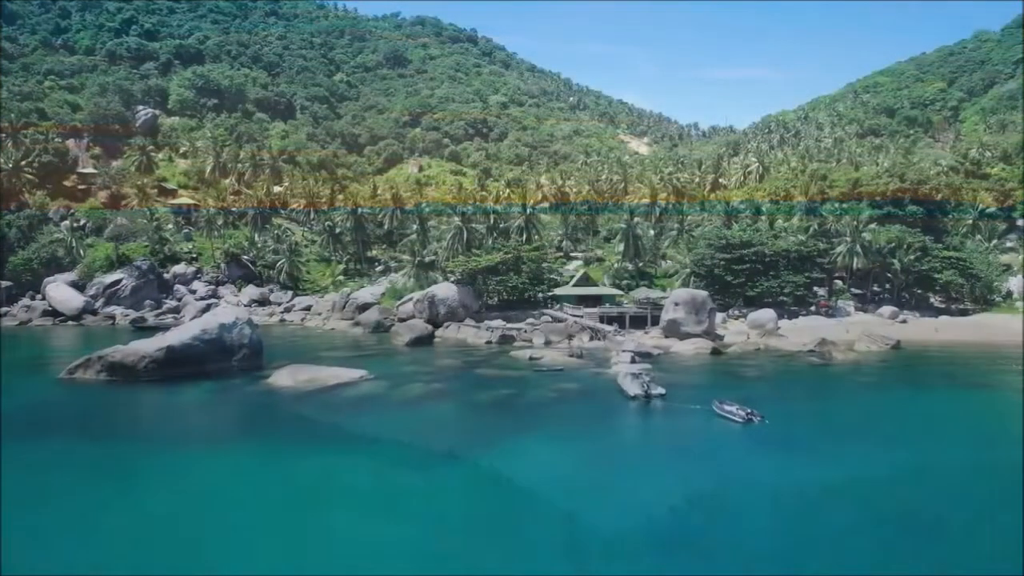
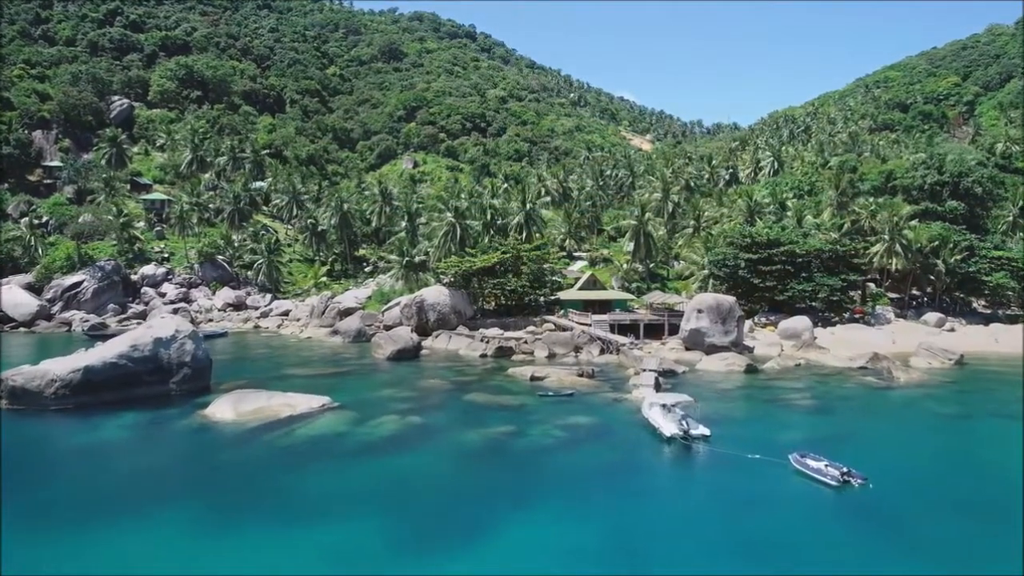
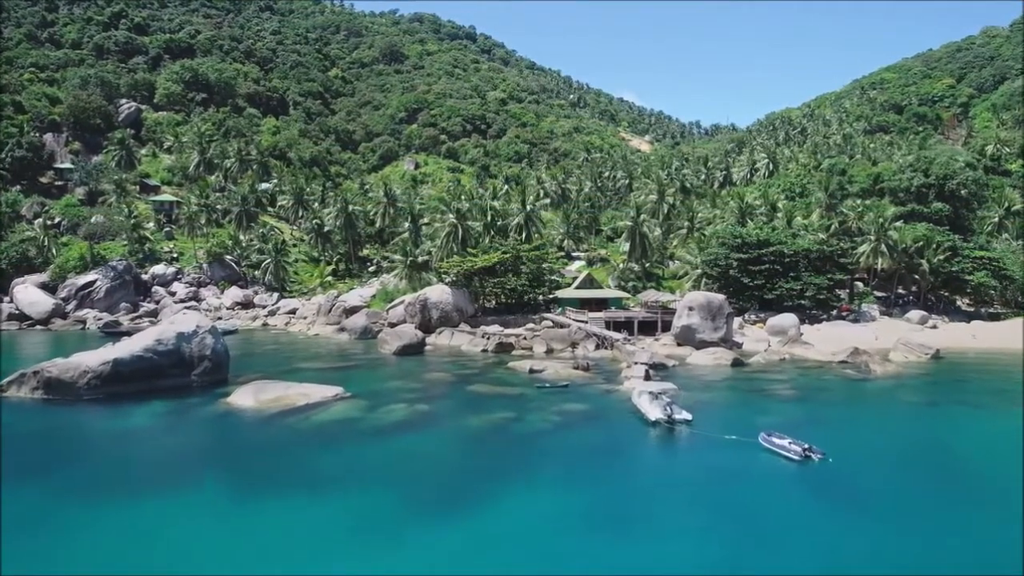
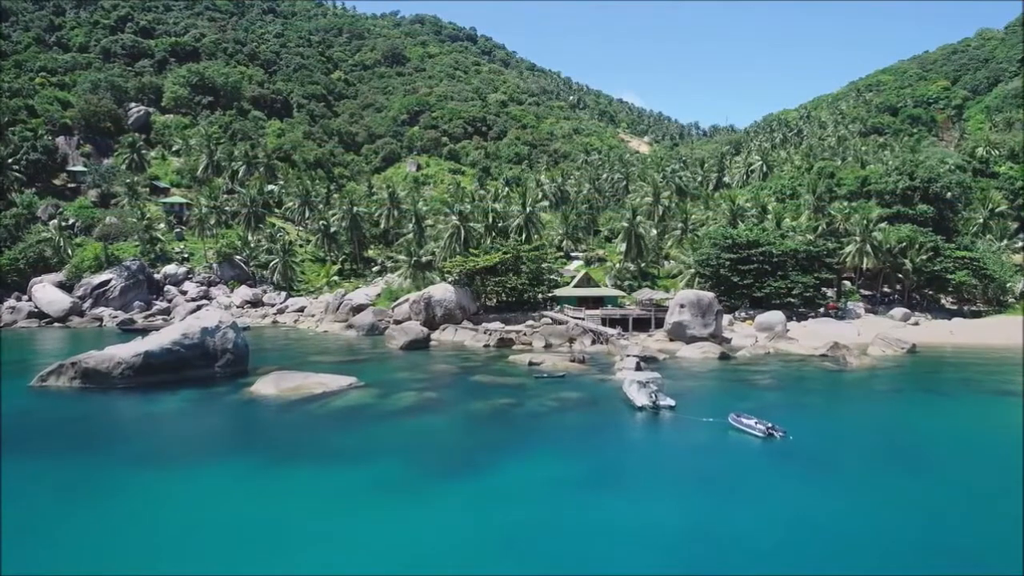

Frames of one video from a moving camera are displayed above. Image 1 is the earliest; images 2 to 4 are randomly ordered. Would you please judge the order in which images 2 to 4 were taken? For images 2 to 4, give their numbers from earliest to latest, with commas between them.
4, 3, 2
